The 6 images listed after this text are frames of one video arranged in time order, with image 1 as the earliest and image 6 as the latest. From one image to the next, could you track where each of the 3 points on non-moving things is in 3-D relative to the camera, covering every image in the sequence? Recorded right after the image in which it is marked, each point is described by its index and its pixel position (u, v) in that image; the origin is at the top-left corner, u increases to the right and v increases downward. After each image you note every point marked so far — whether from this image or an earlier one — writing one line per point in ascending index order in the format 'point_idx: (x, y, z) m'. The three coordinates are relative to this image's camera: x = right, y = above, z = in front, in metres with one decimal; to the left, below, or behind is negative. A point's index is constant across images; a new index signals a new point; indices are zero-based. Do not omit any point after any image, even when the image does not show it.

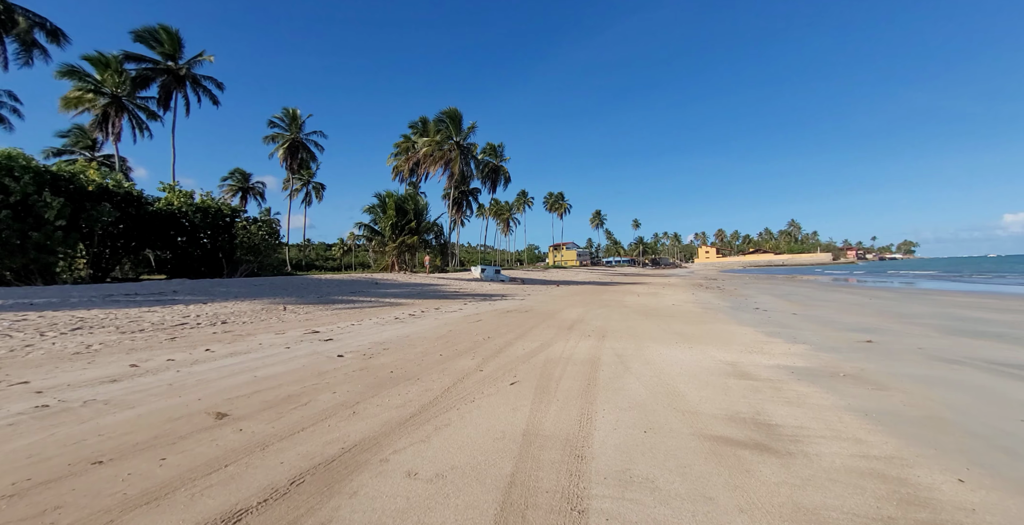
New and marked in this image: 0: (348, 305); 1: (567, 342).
0: (-5.3, -1.4, +12.7) m
1: (+1.1, -1.6, +8.1) m
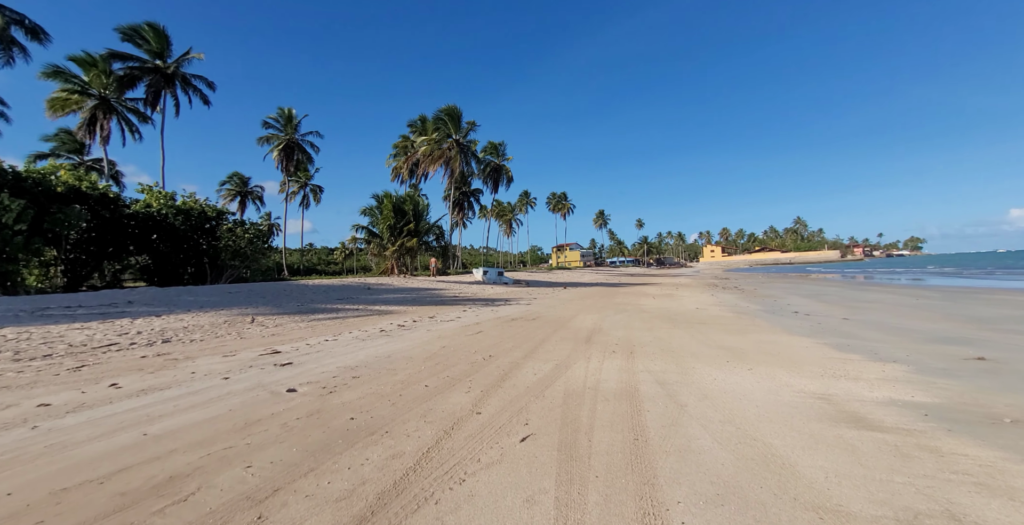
0: (-5.1, -1.5, +11.2) m
1: (+1.2, -1.6, +6.5) m
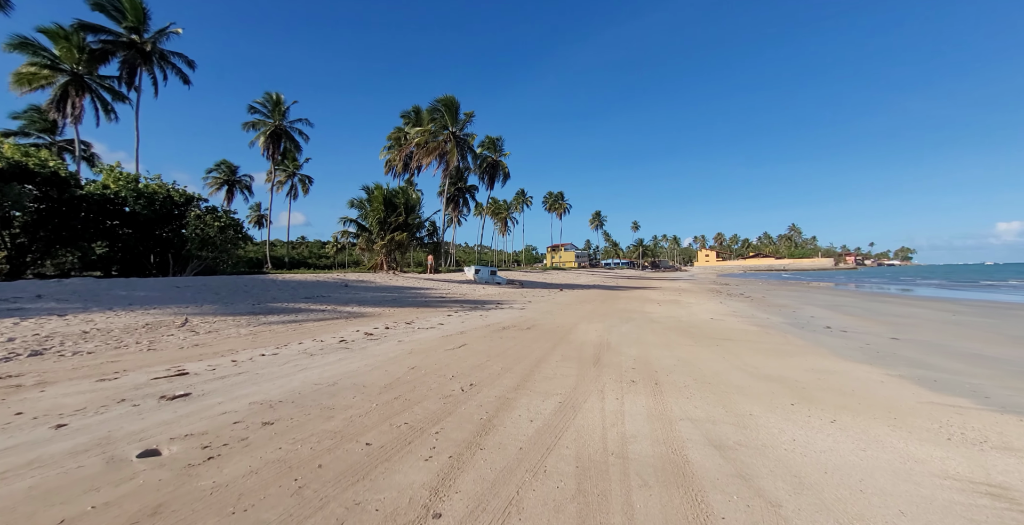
0: (-5.3, -1.3, +9.4) m
1: (+1.1, -1.6, +4.8) m
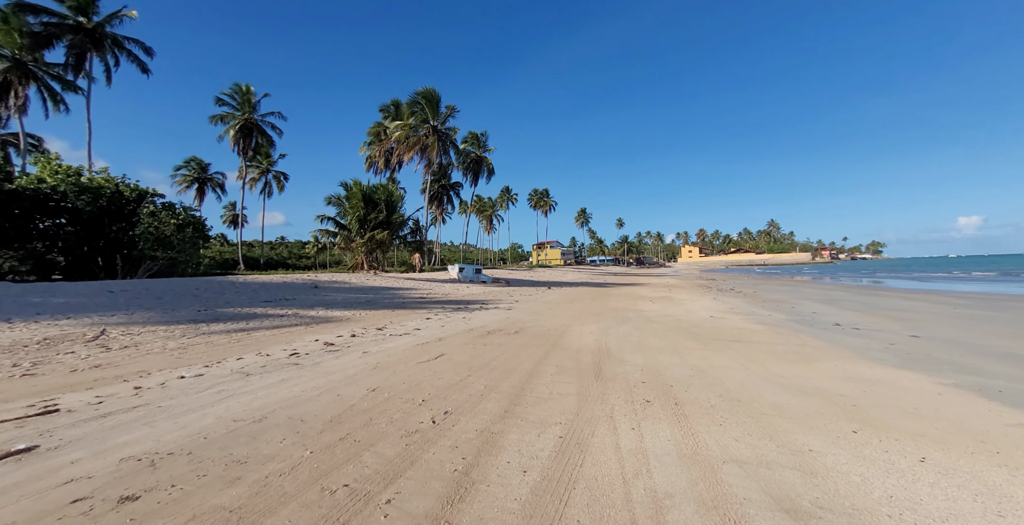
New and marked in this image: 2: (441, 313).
0: (-5.6, -1.3, +8.1) m
1: (+1.0, -1.5, +3.7) m
2: (-2.2, -1.5, +12.2) m
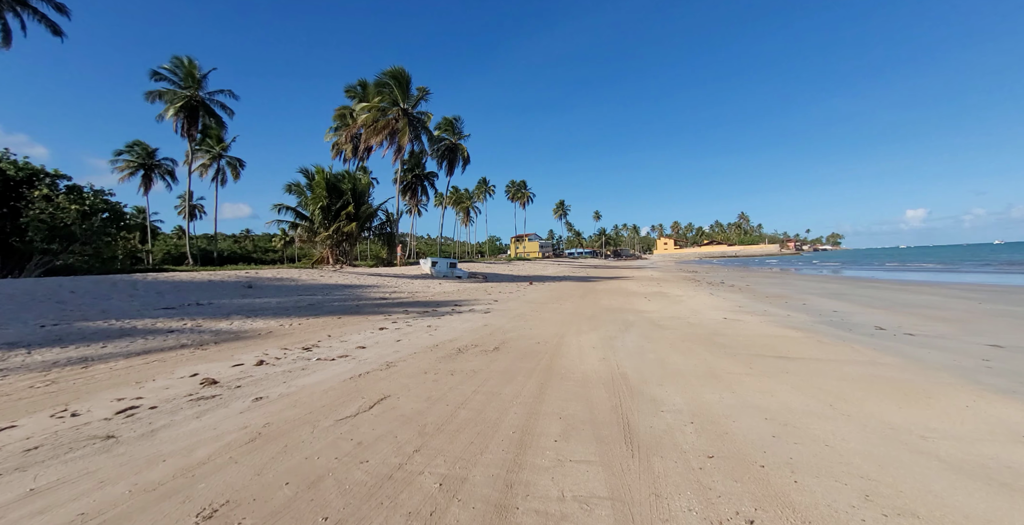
0: (-5.9, -1.2, +5.4) m
1: (+0.9, -1.5, +1.5) m
2: (-2.7, -1.4, +9.8) m
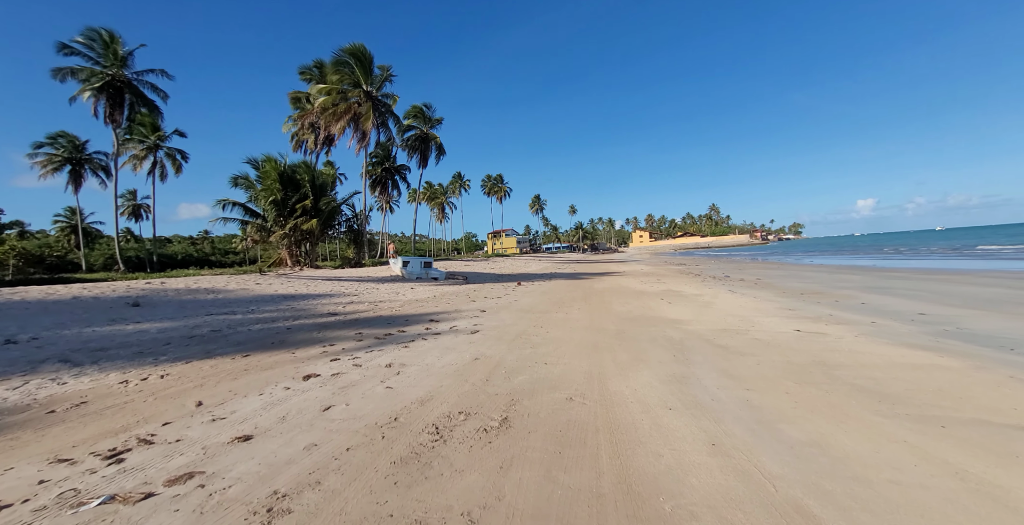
0: (-5.6, -1.4, +1.8) m
1: (+1.4, -1.6, -1.7) m
2: (-2.7, -1.5, +6.3) m
